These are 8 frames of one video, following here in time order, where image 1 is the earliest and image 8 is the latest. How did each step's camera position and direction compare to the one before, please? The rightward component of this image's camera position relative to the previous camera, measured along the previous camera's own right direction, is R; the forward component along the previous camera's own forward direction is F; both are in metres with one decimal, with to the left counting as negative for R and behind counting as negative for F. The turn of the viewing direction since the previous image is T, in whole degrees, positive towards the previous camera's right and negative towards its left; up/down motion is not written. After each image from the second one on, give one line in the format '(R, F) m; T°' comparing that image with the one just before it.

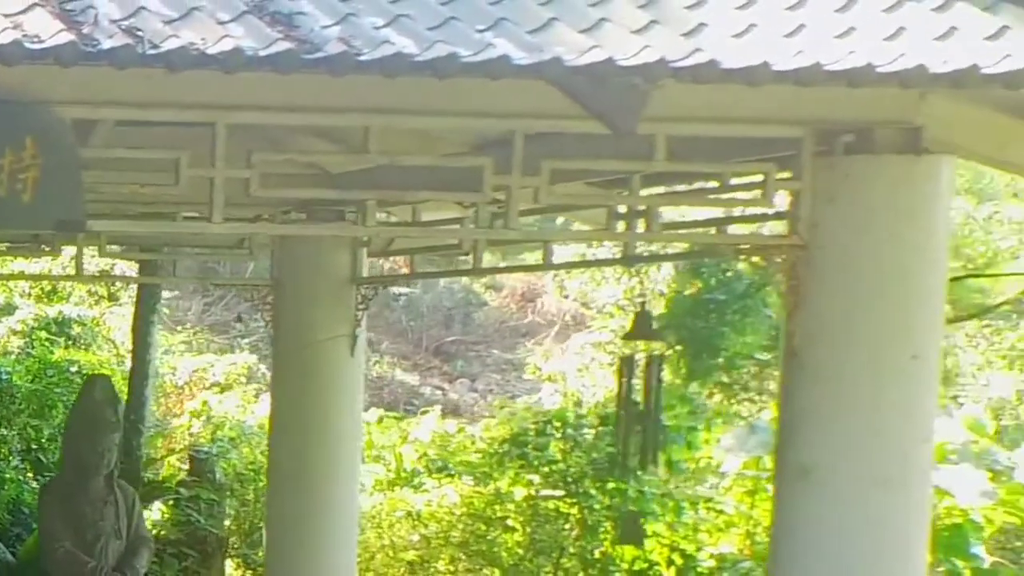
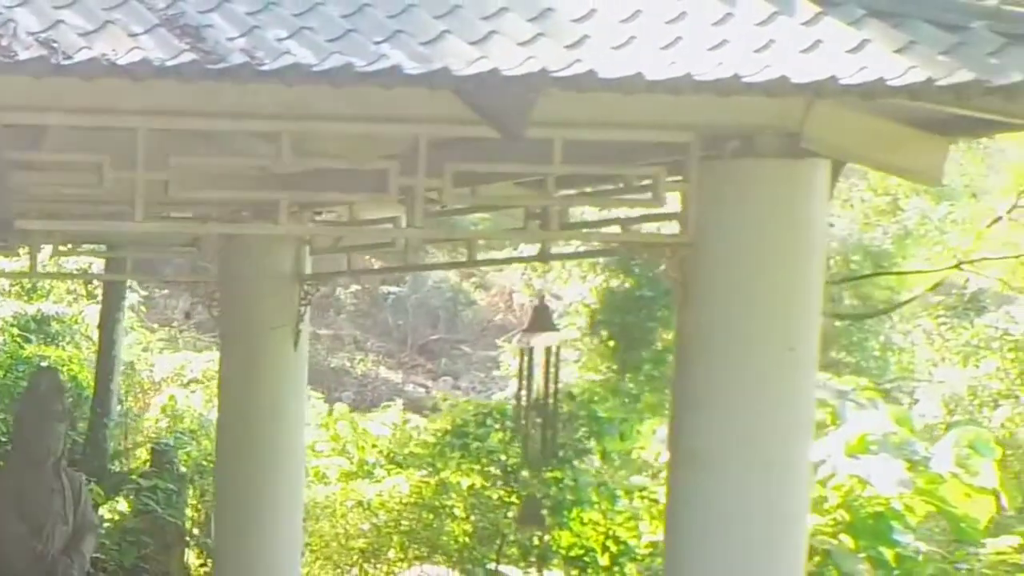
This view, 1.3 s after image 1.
(+0.5, -0.2) m; 0°
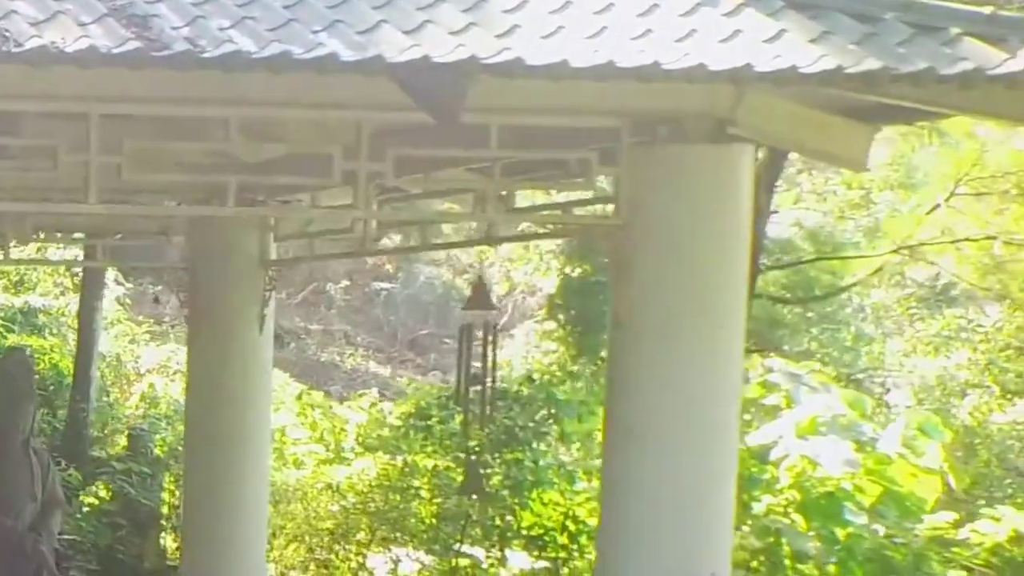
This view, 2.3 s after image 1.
(+0.3, -0.2) m; 0°
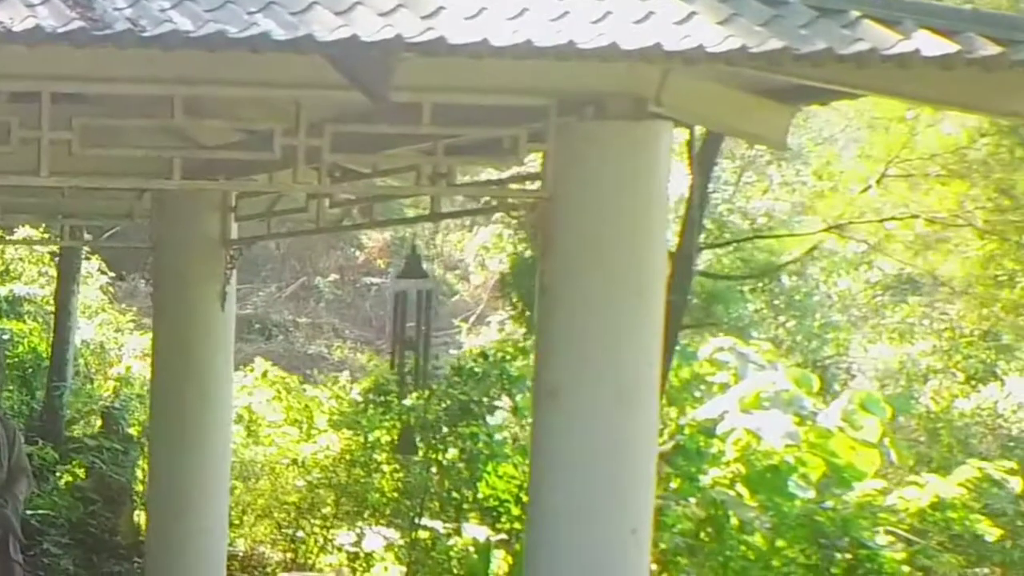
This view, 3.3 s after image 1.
(+0.4, -0.2) m; 0°
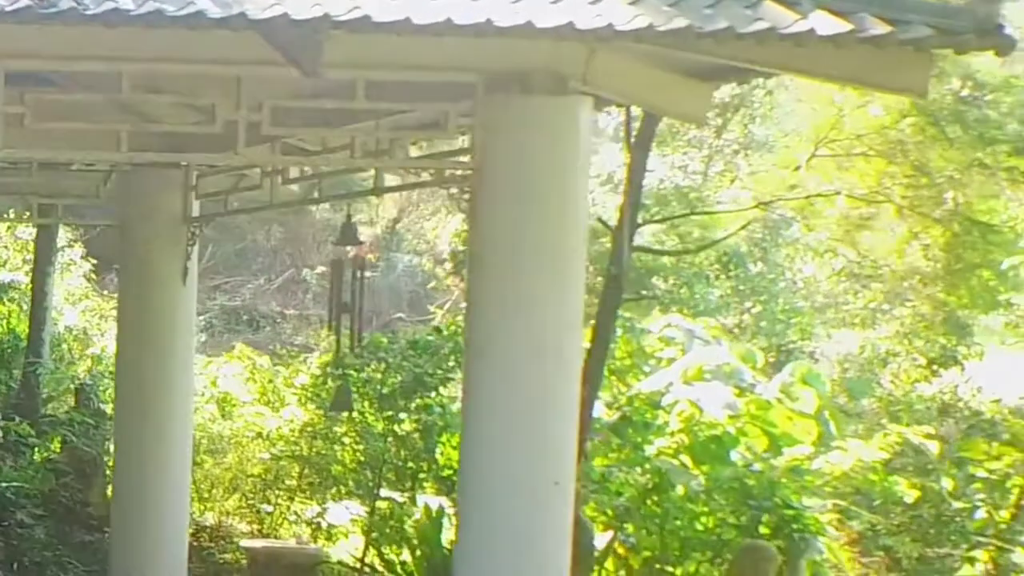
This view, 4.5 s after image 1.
(+0.4, -0.2) m; 0°
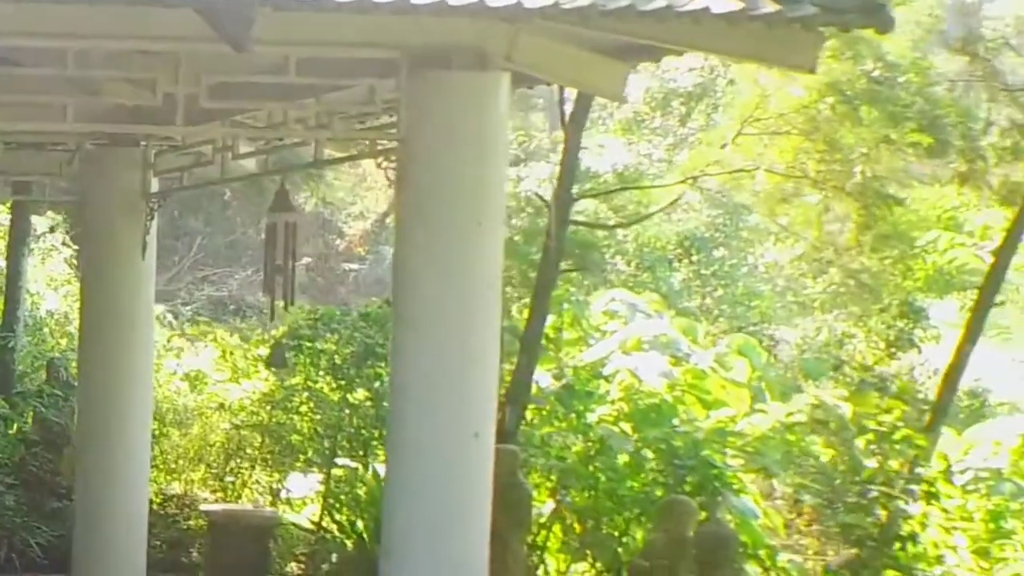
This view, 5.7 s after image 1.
(+0.5, -0.3) m; 0°
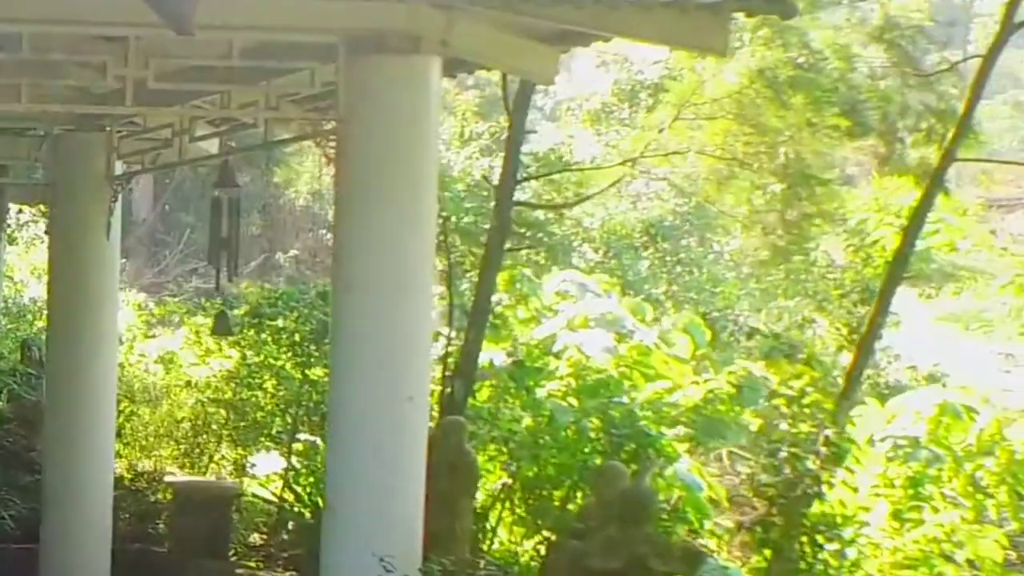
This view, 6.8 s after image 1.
(+0.4, -0.3) m; 0°
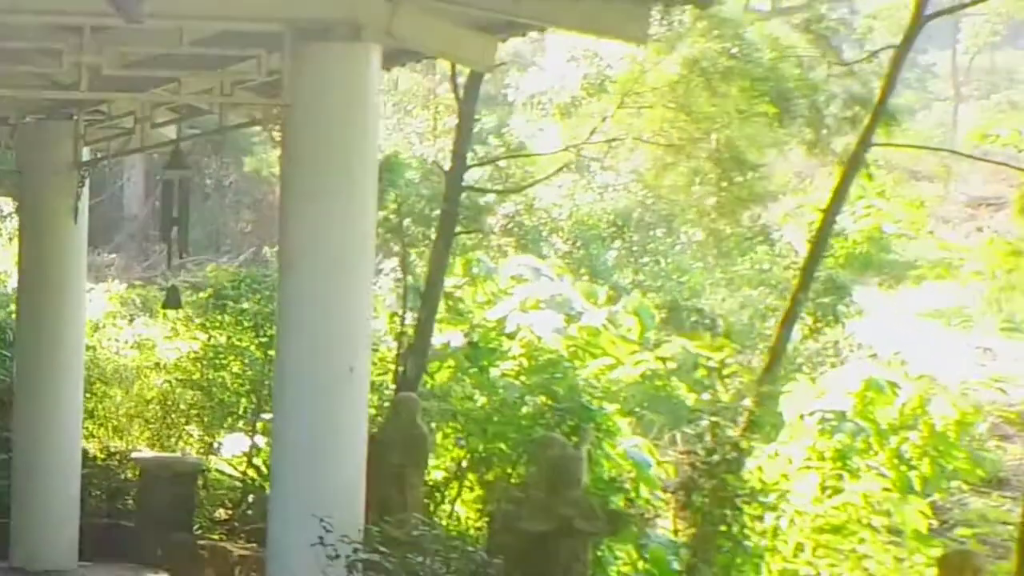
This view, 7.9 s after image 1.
(+0.4, -0.3) m; 0°
